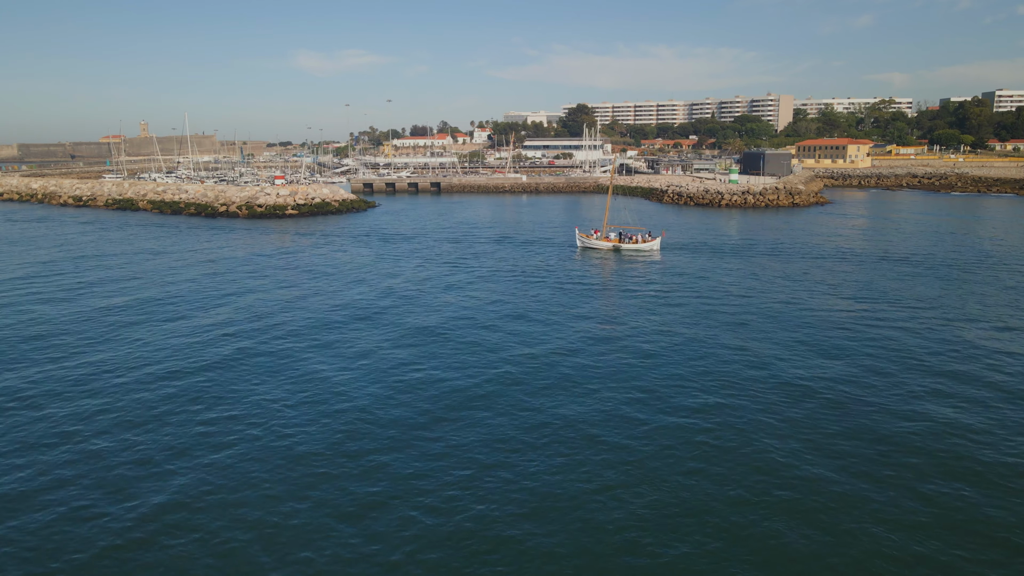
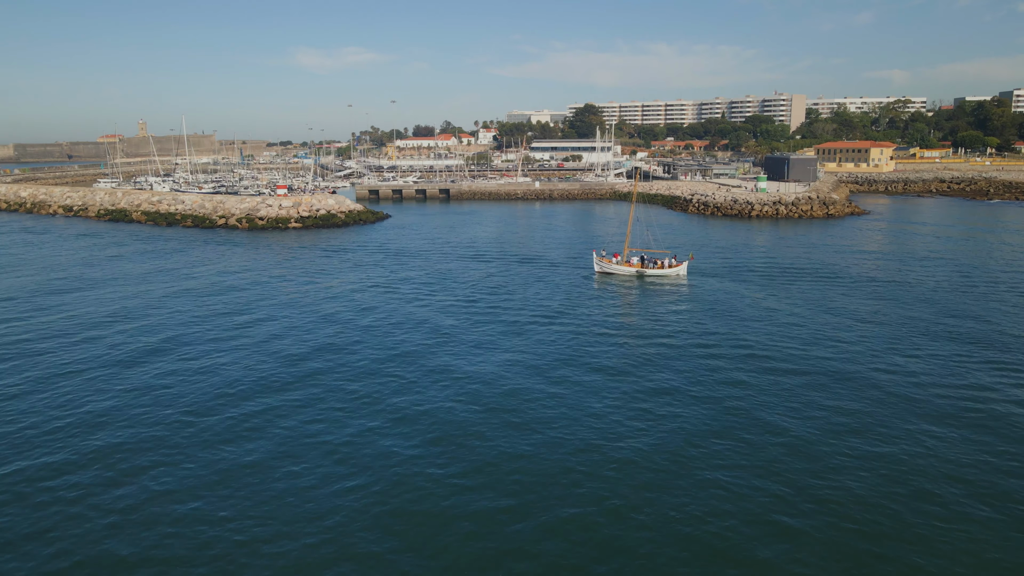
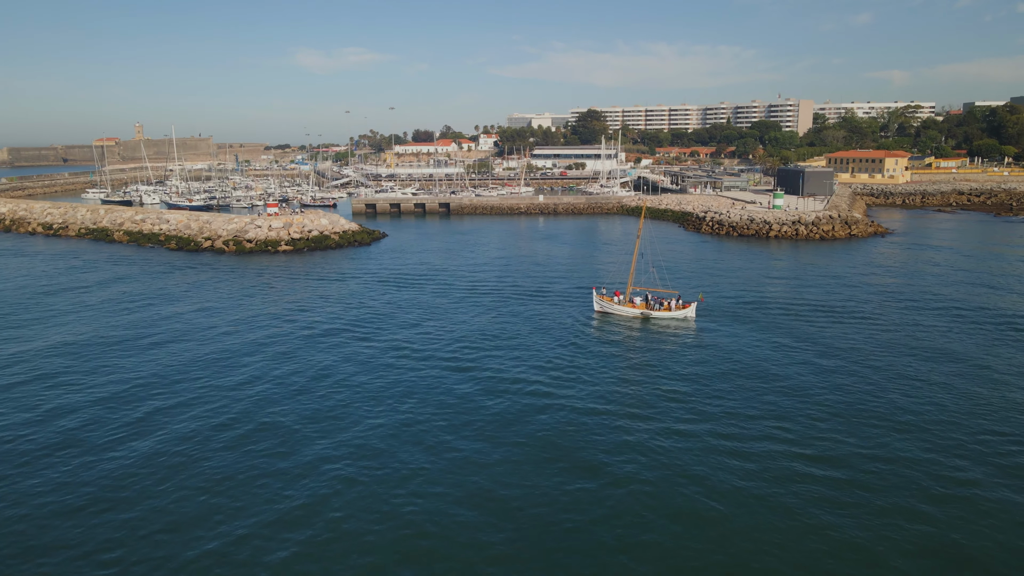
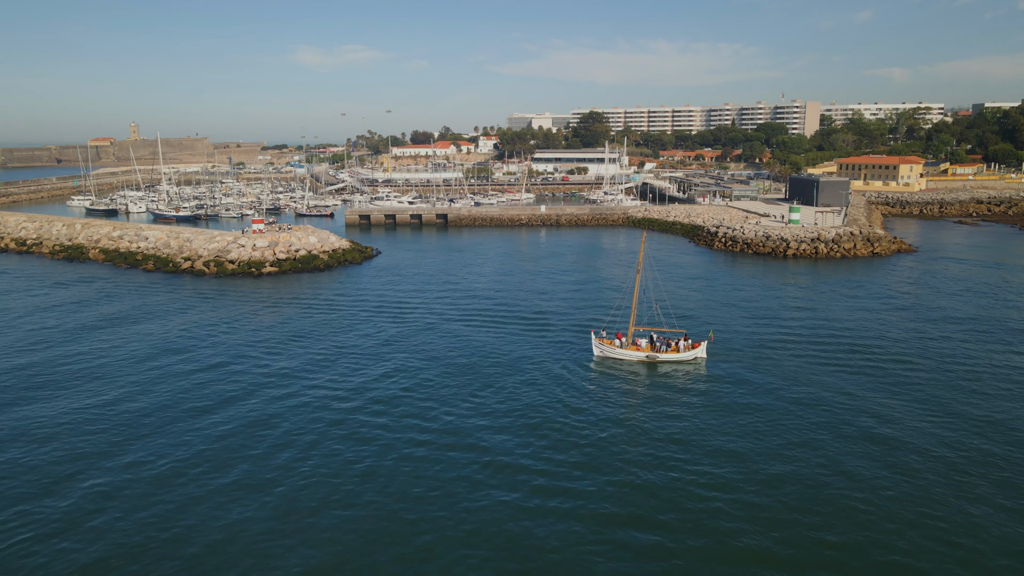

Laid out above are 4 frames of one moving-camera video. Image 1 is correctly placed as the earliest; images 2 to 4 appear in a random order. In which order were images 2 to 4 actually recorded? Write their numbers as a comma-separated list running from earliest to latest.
2, 3, 4
